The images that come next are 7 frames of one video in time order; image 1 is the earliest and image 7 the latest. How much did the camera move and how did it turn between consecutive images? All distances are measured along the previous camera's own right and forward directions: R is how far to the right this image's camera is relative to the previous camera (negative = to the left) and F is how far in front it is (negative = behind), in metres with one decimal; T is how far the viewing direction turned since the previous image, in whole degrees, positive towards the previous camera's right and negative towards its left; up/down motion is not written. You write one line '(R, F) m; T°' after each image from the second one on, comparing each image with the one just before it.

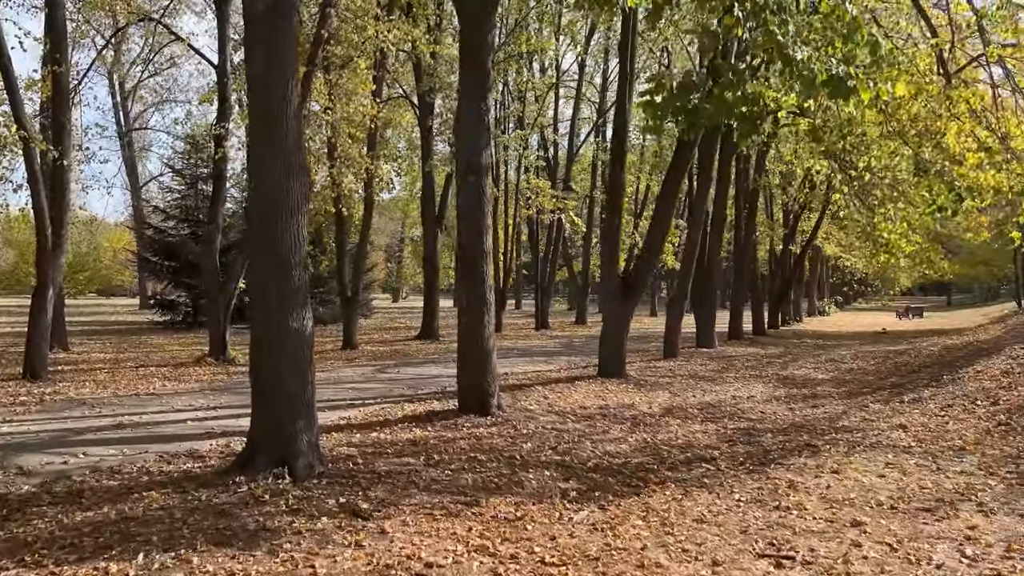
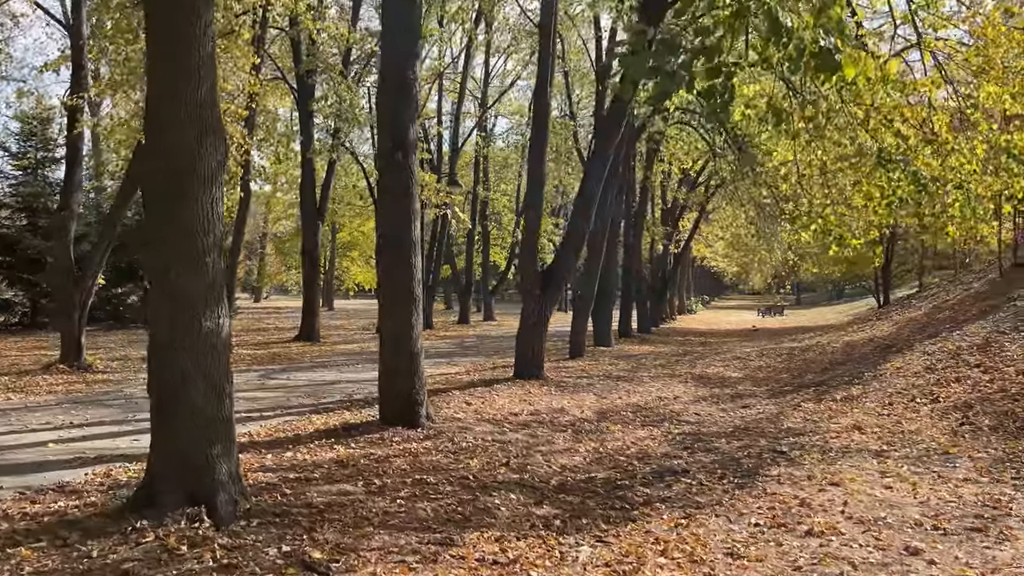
(-0.7, +1.1) m; +10°
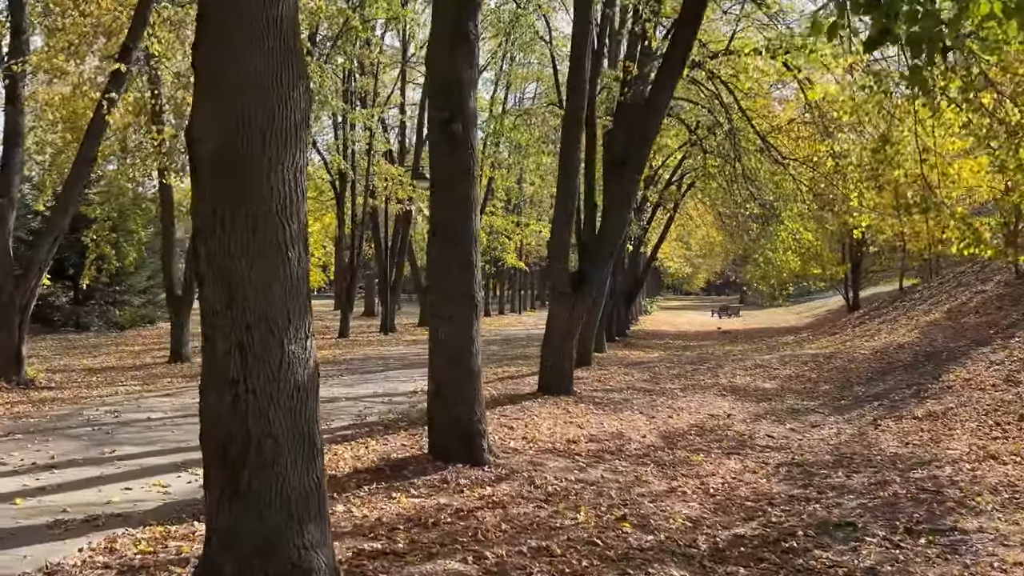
(-1.2, +1.5) m; +5°
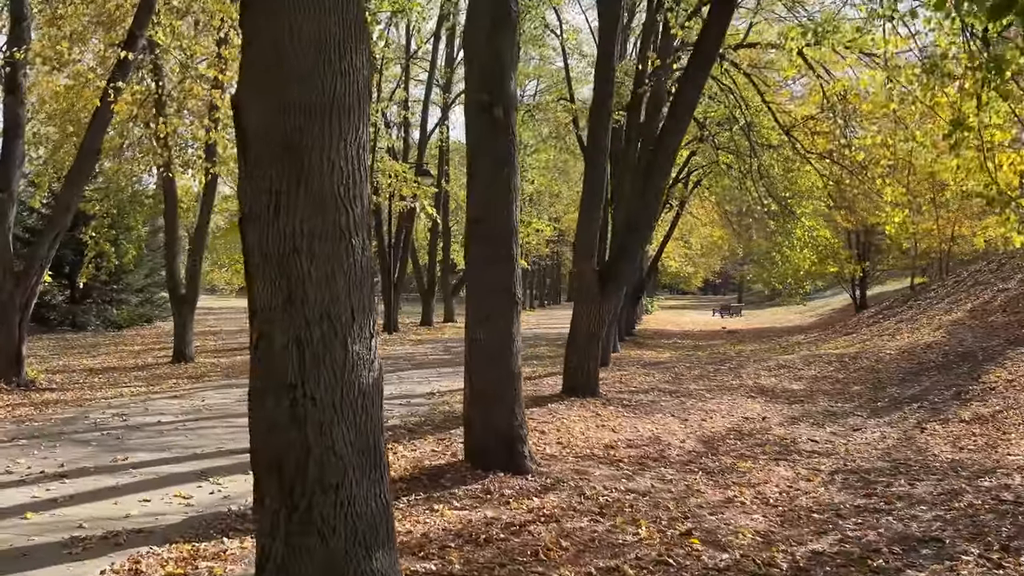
(-0.4, +0.4) m; 0°
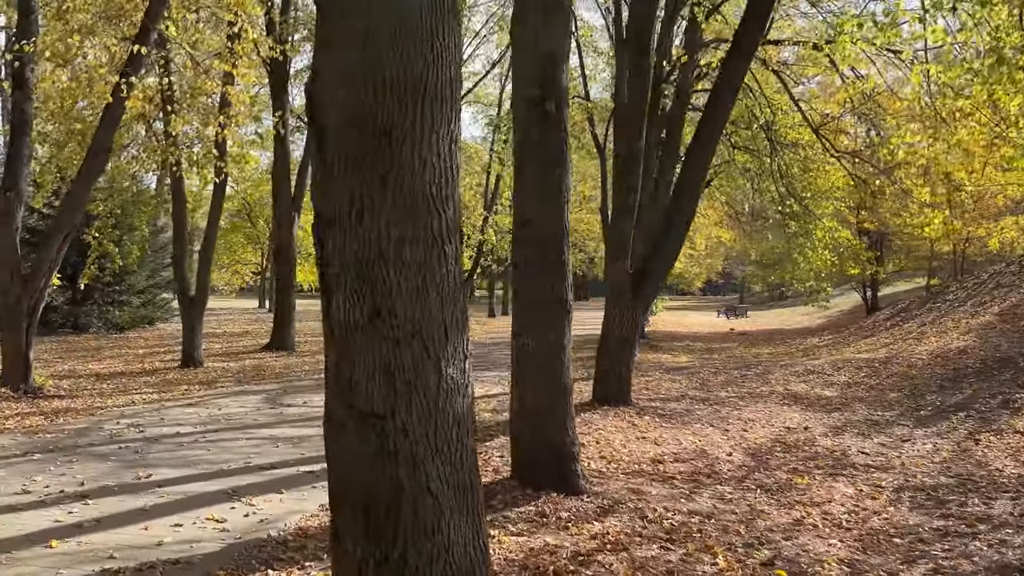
(-0.4, +0.4) m; 0°
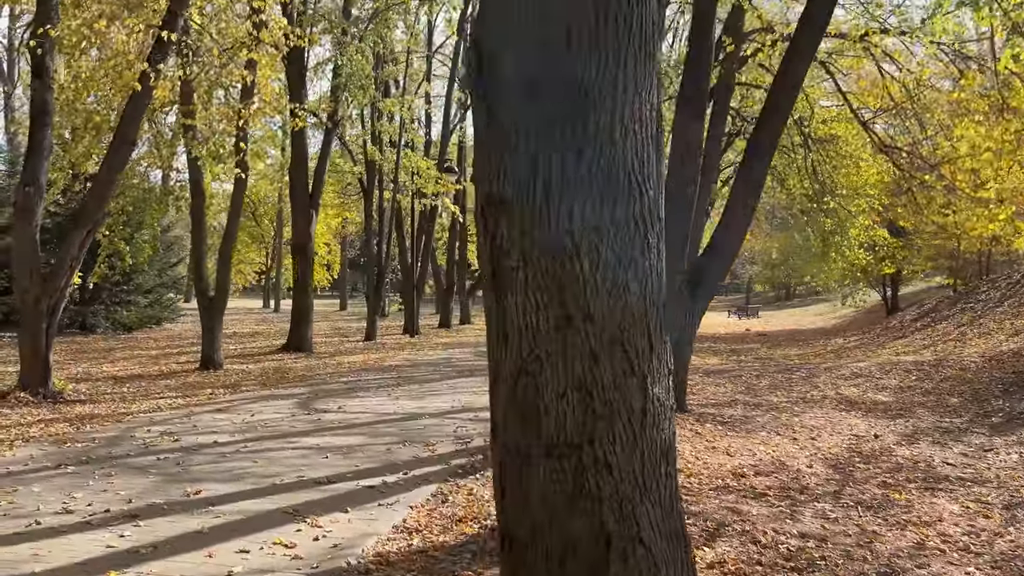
(-0.6, +0.5) m; 0°
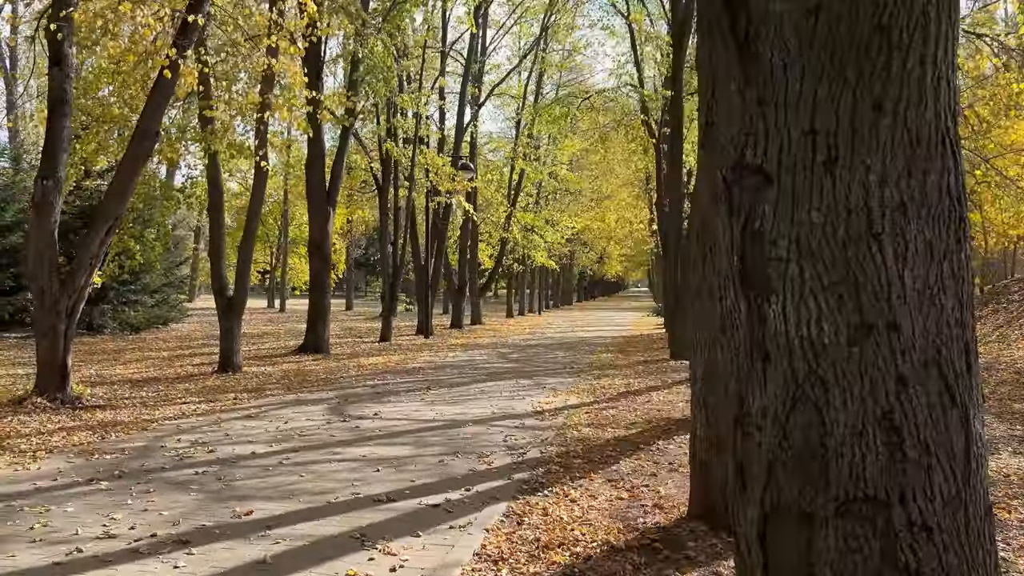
(-0.5, +0.5) m; 0°
